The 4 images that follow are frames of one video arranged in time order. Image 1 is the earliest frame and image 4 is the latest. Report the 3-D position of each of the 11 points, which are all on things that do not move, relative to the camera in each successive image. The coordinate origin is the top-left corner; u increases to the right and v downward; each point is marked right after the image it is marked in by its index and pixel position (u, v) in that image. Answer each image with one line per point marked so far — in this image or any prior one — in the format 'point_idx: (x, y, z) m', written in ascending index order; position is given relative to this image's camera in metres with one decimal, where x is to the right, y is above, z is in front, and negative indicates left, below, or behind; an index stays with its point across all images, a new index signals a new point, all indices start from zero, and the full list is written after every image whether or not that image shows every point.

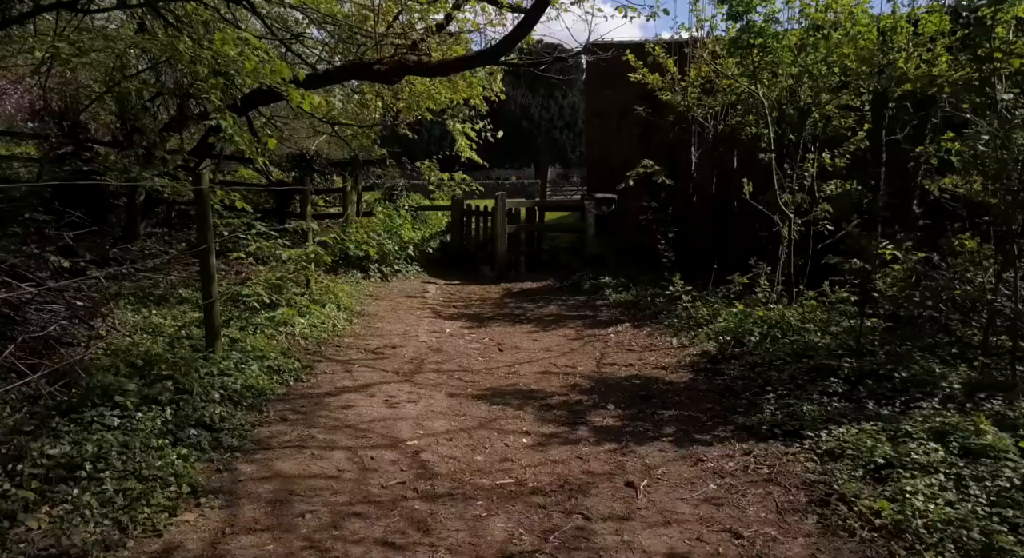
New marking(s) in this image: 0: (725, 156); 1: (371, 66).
0: (+2.7, +1.5, +8.9) m
1: (-1.6, +2.4, +8.0) m
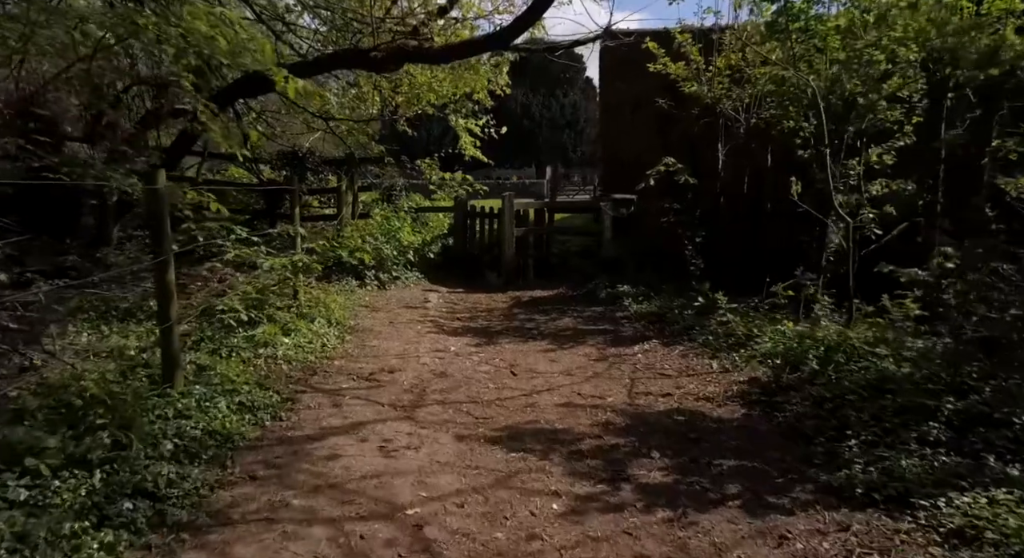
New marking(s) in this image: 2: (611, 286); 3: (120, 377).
0: (+2.8, +1.4, +8.1) m
1: (-1.5, +2.3, +7.2) m
2: (+1.3, -0.1, +9.0) m
3: (-2.3, -0.6, +4.1) m
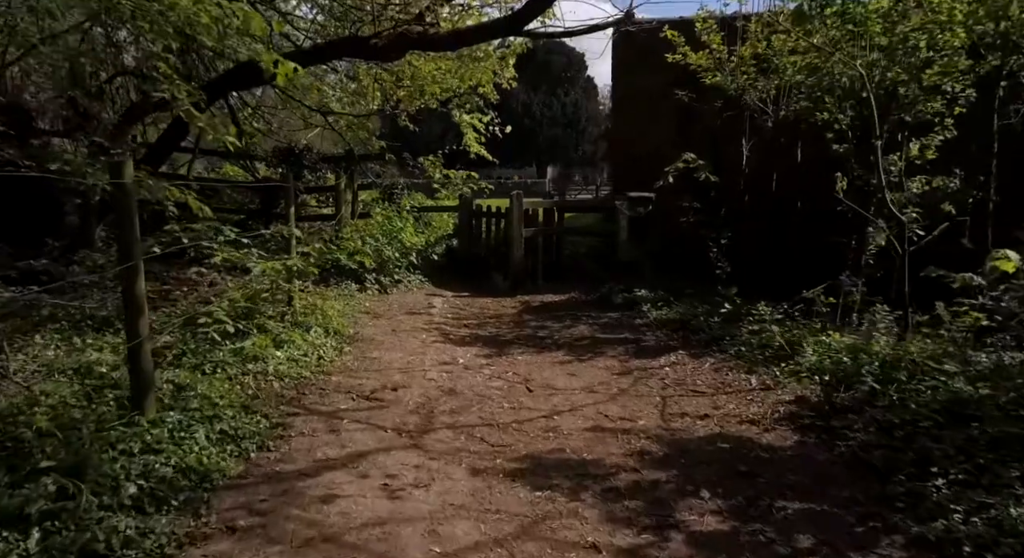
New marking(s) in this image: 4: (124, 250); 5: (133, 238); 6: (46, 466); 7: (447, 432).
0: (+2.9, +1.4, +7.5) m
1: (-1.4, +2.3, +6.6) m
2: (+1.4, -0.1, +8.4) m
3: (-2.2, -0.6, +3.6) m
4: (-1.9, +0.2, +3.4) m
5: (-1.8, +0.2, +3.4) m
6: (-1.8, -0.7, +2.8) m
7: (-0.4, -0.9, +4.1) m
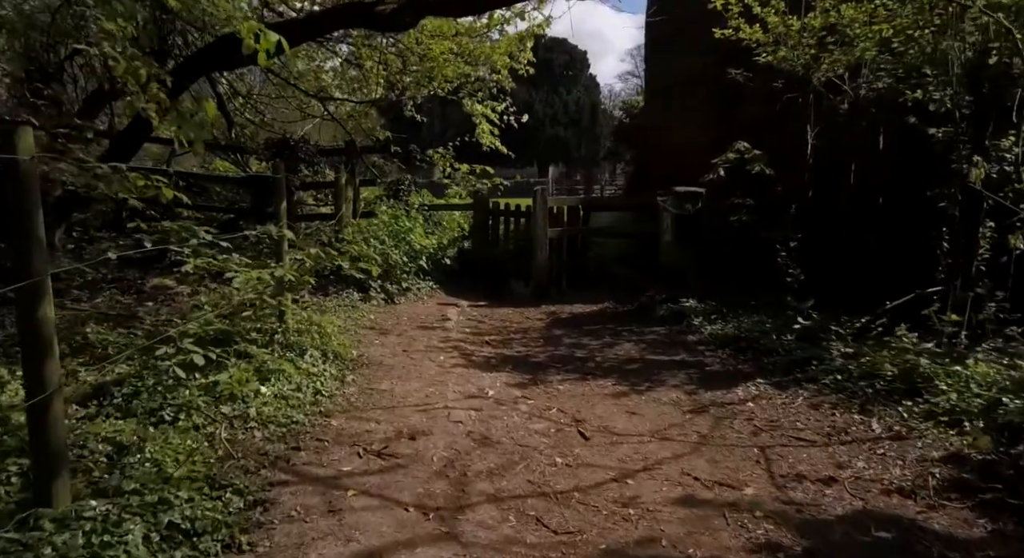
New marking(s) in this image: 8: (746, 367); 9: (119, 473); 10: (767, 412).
0: (+3.2, +1.3, +6.4) m
1: (-1.1, +2.2, +5.5) m
2: (+1.6, -0.2, +7.3) m
3: (-1.9, -0.7, +2.5) m
4: (-1.6, +0.1, +2.3) m
5: (-1.6, +0.1, +2.3) m
6: (-1.5, -0.8, +1.6) m
7: (-0.1, -1.0, +3.0) m
8: (+1.7, -0.7, +5.2) m
9: (-1.5, -0.7, +2.7) m
10: (+1.5, -0.8, +4.2) m
